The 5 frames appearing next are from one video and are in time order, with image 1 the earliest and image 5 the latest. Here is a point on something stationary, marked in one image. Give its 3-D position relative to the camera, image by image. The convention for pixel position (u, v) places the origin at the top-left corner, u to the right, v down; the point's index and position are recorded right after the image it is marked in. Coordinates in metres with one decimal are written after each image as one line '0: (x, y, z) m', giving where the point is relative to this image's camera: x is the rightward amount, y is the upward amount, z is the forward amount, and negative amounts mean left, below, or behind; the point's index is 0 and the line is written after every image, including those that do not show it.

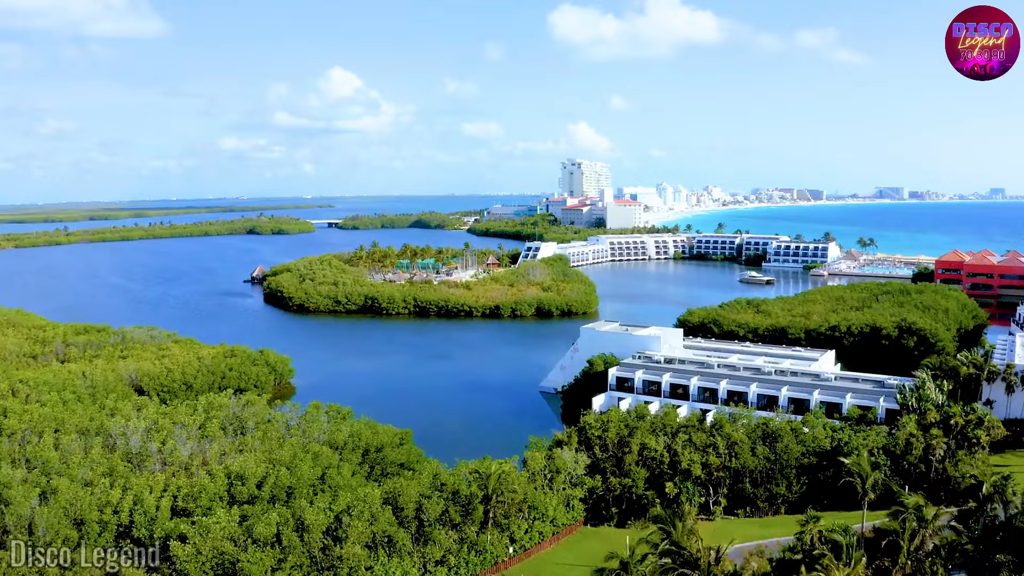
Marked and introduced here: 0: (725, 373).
0: (+5.5, -2.2, +18.4) m
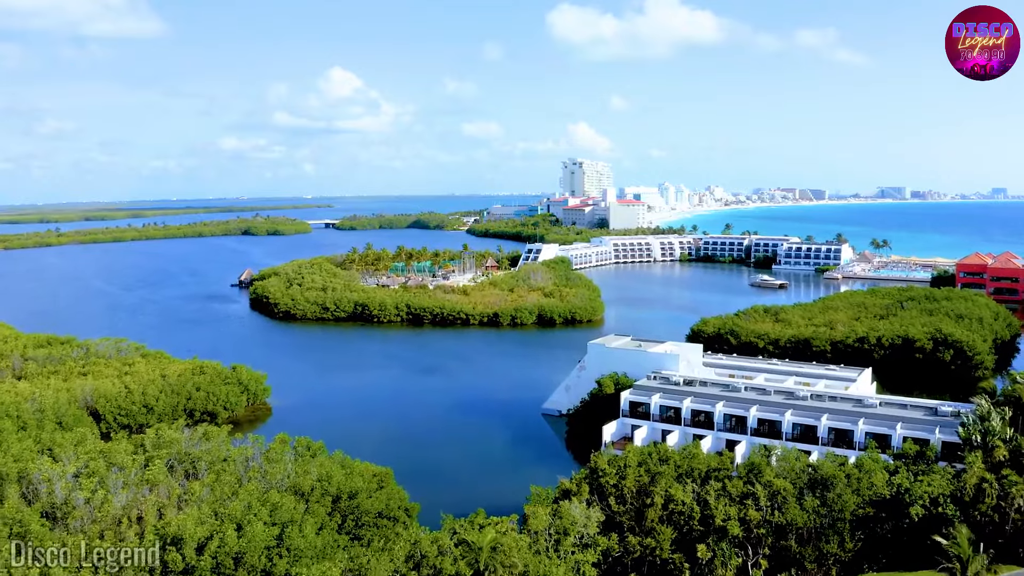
0: (+5.5, -2.5, +16.1) m
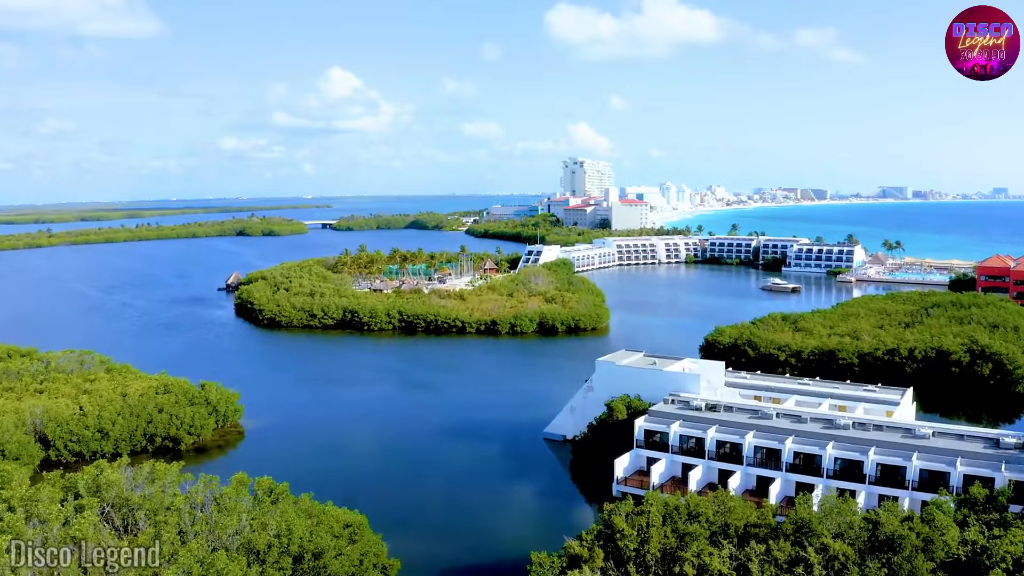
0: (+5.4, -2.7, +14.0) m
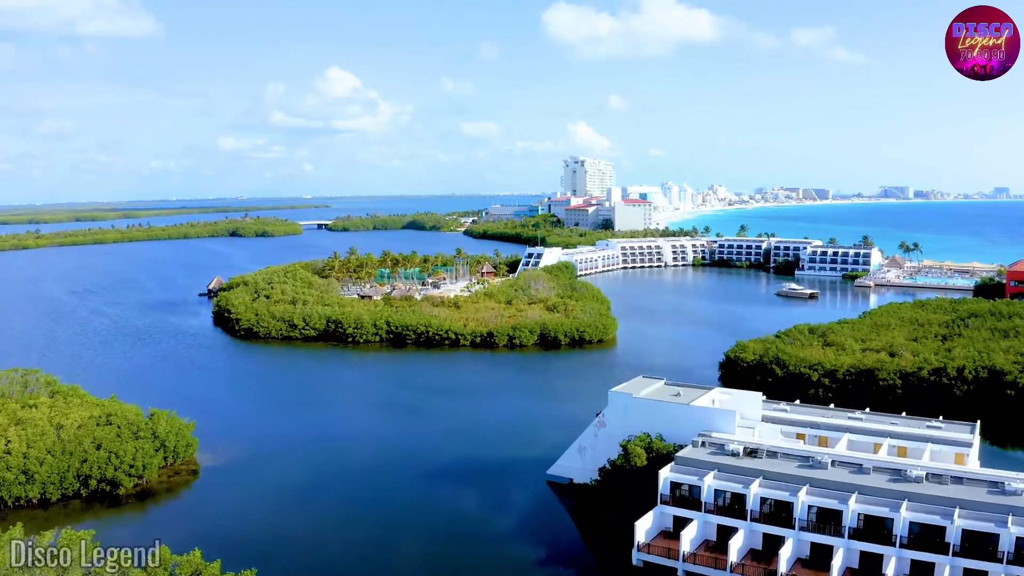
0: (+5.4, -3.0, +11.4) m
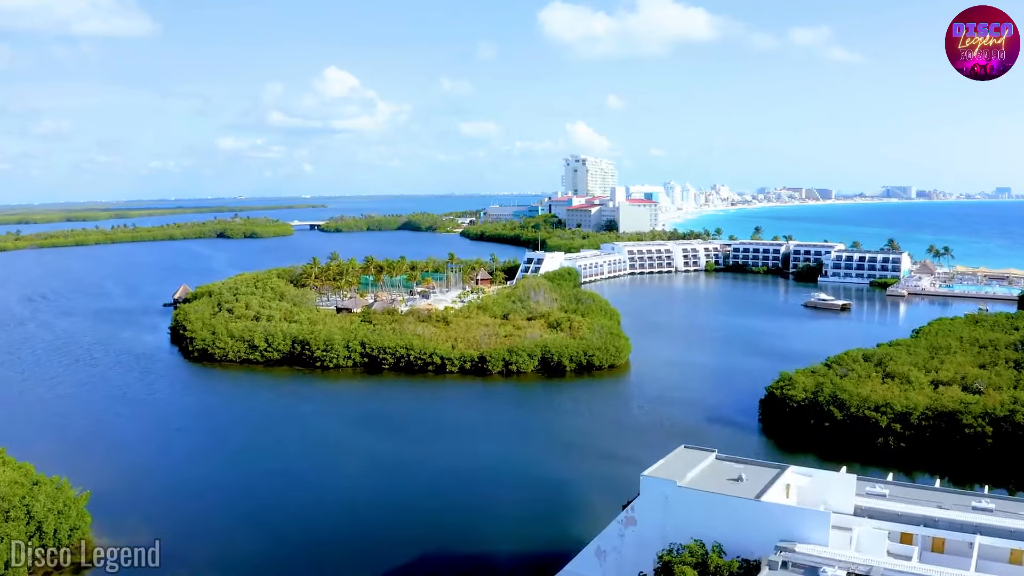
0: (+5.2, -3.6, +7.4) m
